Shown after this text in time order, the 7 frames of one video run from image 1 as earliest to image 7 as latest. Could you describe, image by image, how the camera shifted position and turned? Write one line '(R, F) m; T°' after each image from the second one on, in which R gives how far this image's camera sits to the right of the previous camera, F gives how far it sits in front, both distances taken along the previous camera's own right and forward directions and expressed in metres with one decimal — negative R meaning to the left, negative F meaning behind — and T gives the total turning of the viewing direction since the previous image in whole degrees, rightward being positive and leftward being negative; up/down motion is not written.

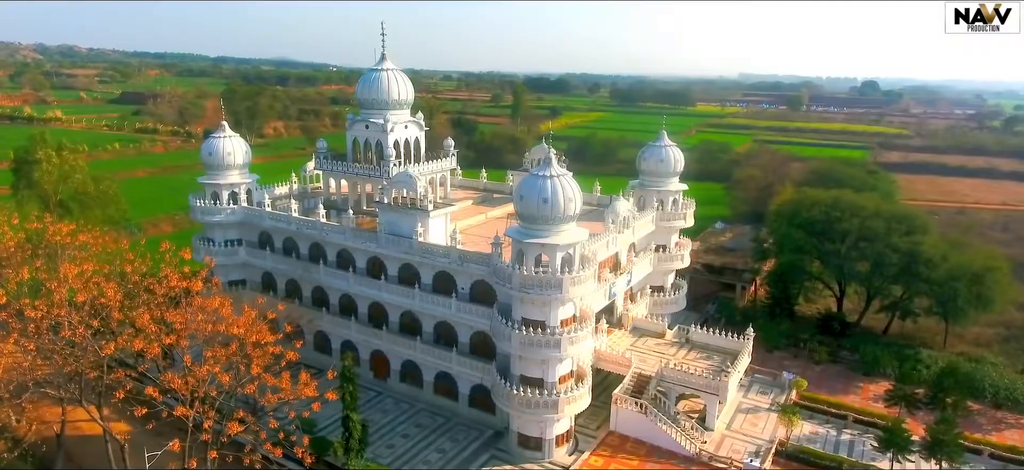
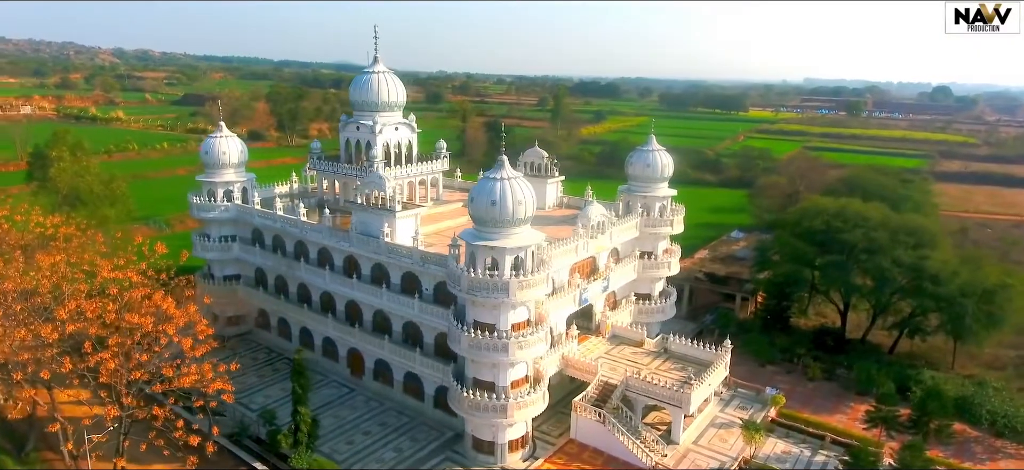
(+3.9, +0.2) m; -5°
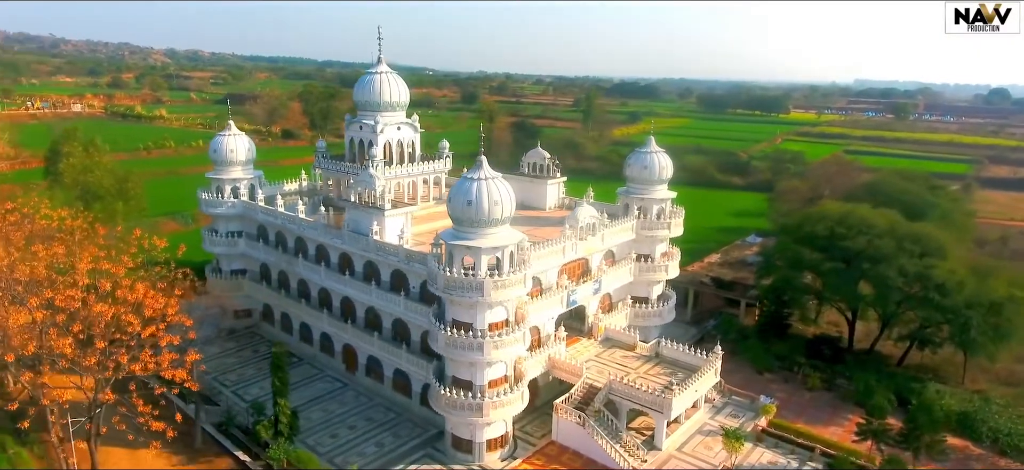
(+2.3, 0.0) m; -4°
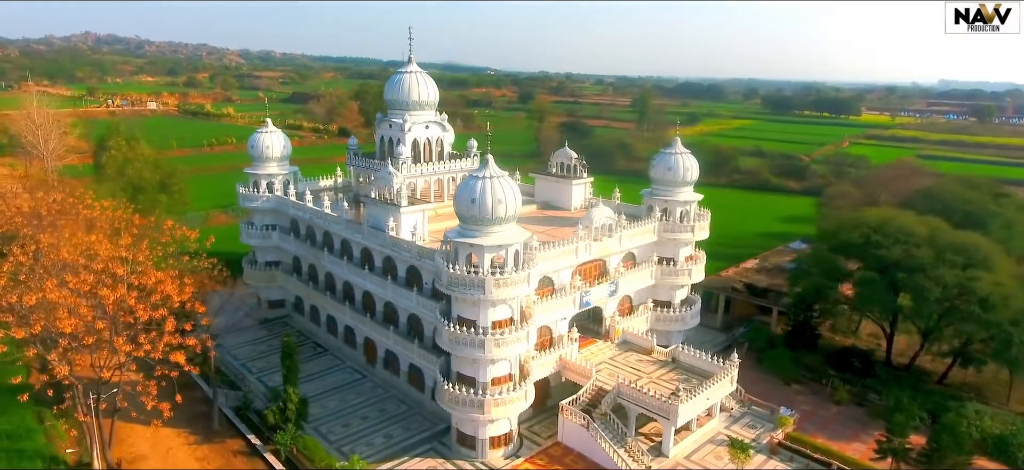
(+2.1, +0.1) m; -5°
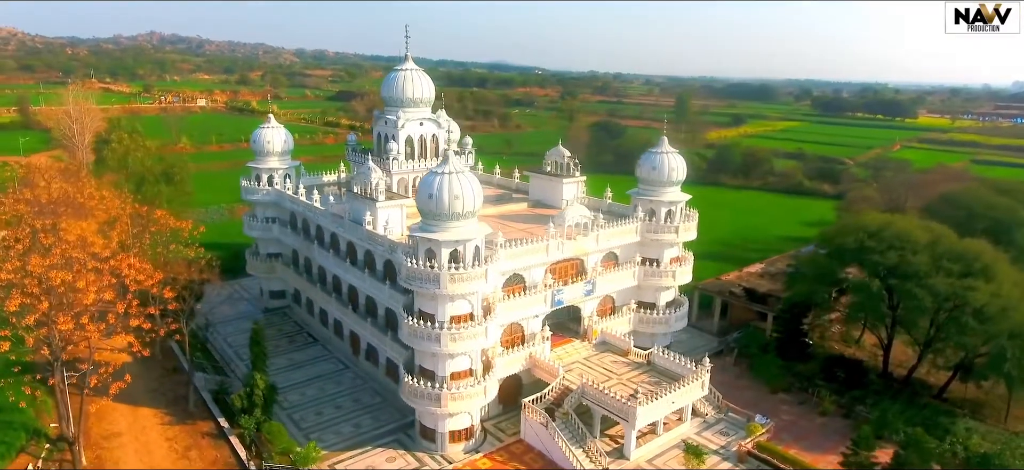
(+3.4, 0.0) m; -5°
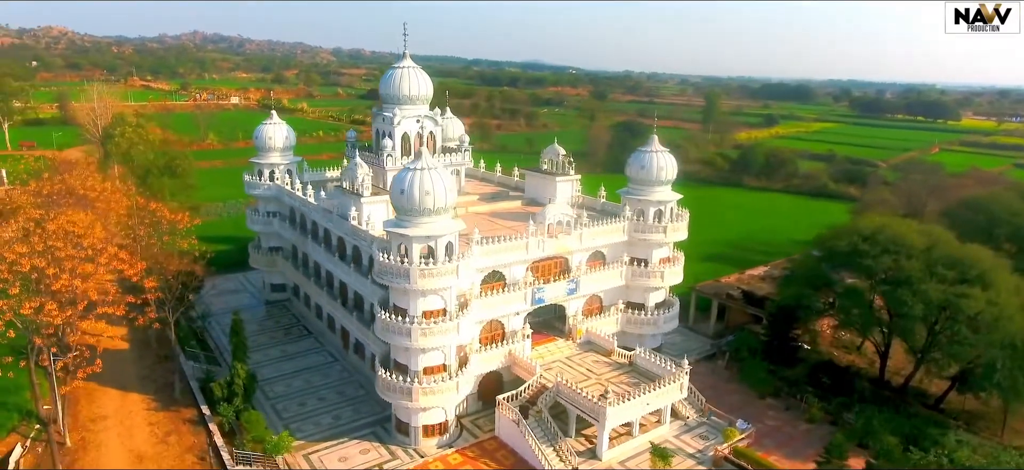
(+2.4, 0.0) m; -3°
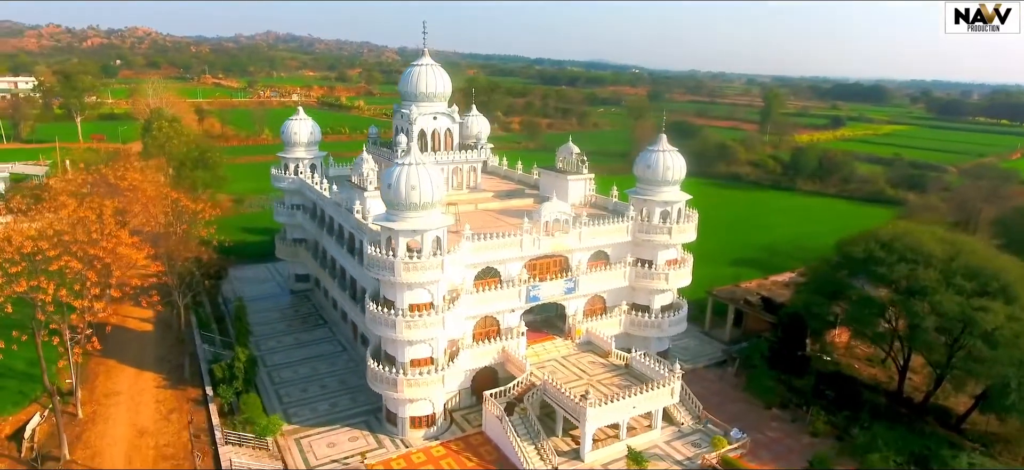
(+2.9, +0.1) m; -6°
